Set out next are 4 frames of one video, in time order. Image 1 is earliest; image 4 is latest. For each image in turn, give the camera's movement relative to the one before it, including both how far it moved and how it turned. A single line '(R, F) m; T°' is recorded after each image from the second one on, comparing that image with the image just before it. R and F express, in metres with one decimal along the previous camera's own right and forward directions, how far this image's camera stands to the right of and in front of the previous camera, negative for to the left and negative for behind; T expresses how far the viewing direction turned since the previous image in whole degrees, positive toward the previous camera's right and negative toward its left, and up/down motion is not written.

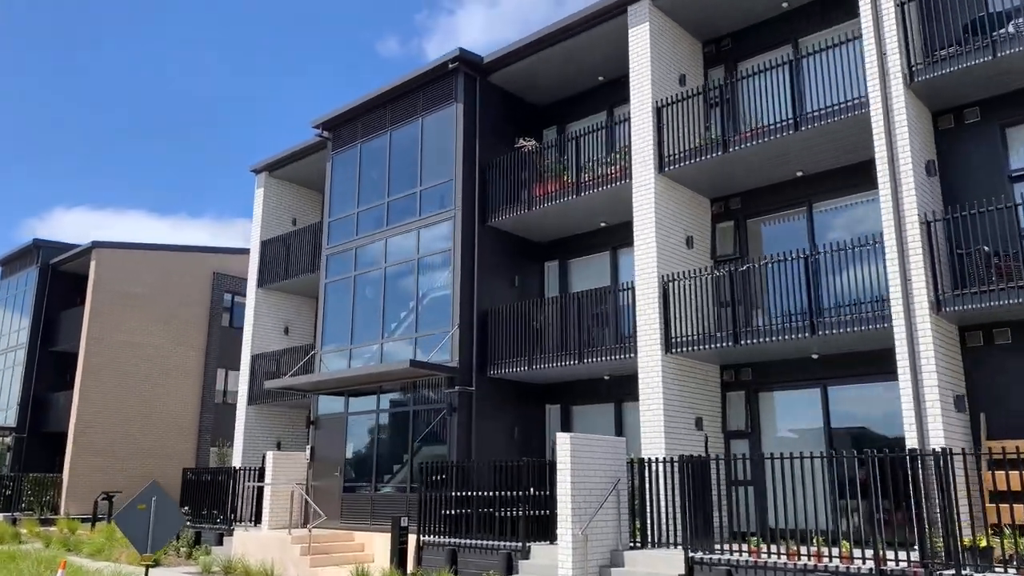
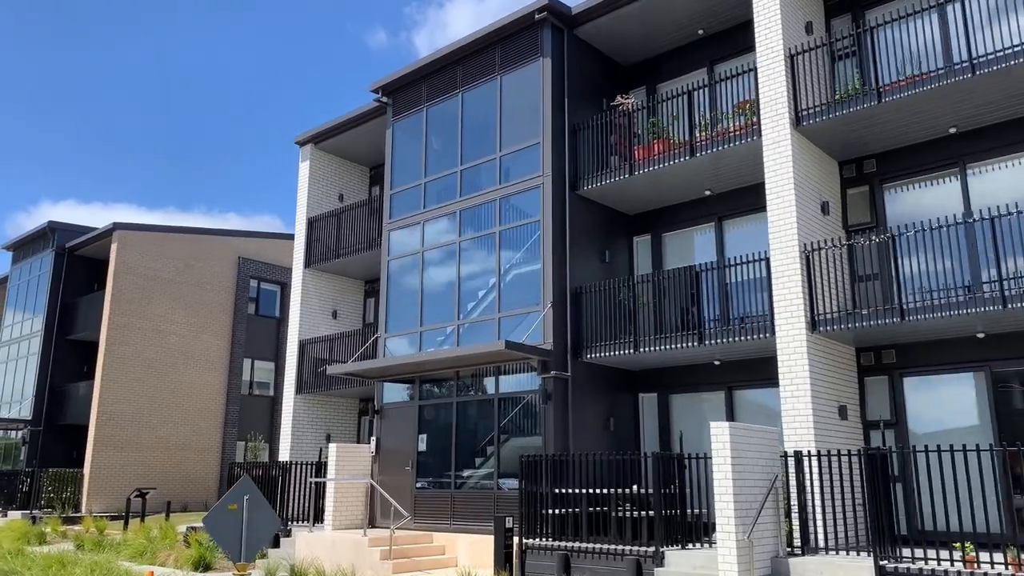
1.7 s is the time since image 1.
(-1.8, +1.6) m; 0°
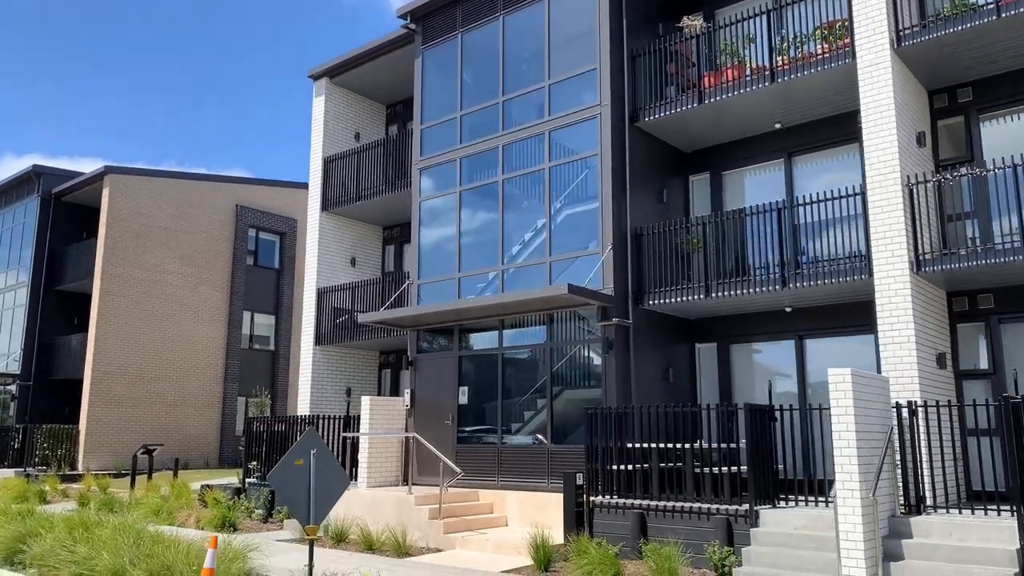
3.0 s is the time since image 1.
(-1.2, +1.1) m; +2°
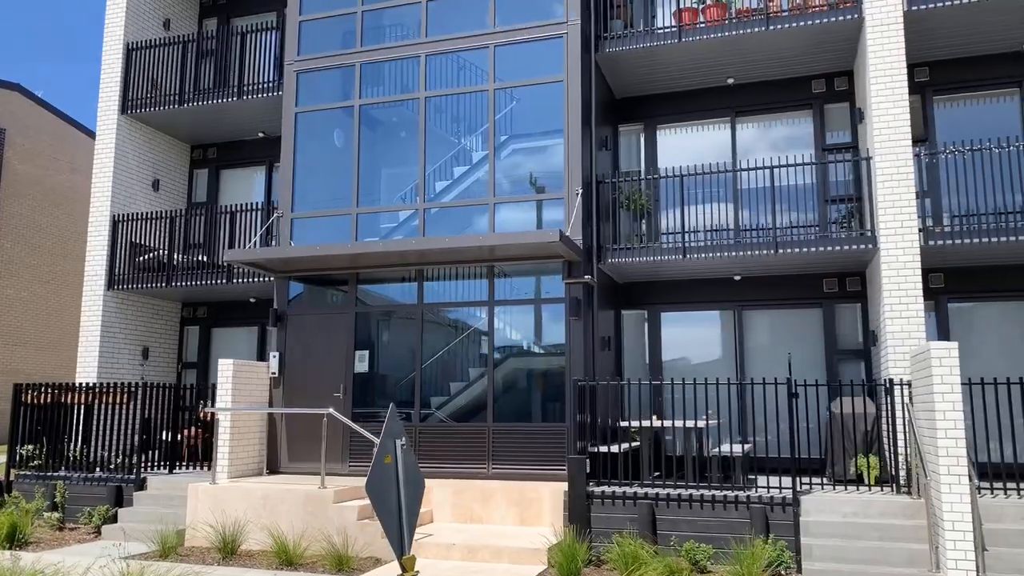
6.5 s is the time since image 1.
(-3.3, +3.0) m; +22°
